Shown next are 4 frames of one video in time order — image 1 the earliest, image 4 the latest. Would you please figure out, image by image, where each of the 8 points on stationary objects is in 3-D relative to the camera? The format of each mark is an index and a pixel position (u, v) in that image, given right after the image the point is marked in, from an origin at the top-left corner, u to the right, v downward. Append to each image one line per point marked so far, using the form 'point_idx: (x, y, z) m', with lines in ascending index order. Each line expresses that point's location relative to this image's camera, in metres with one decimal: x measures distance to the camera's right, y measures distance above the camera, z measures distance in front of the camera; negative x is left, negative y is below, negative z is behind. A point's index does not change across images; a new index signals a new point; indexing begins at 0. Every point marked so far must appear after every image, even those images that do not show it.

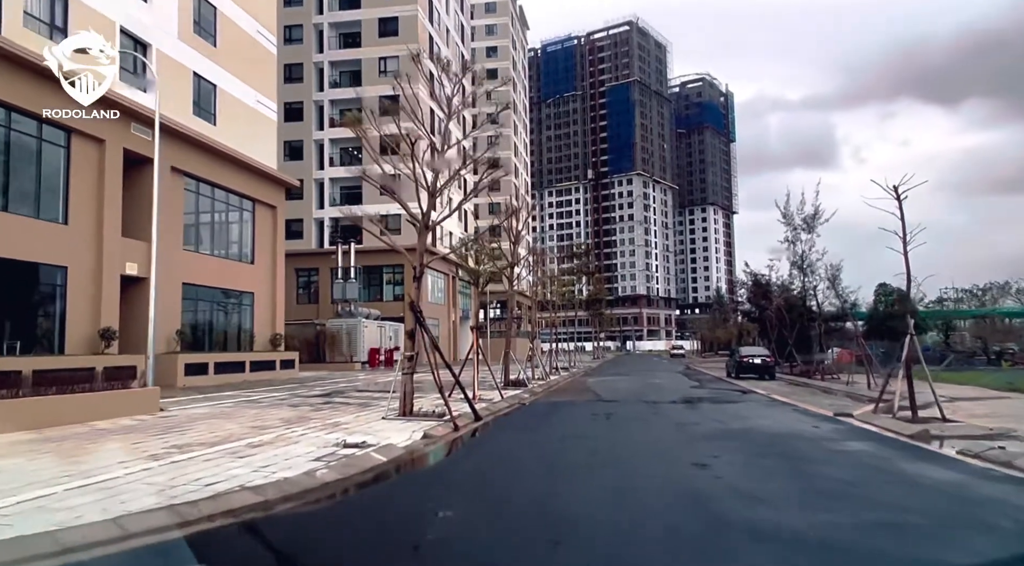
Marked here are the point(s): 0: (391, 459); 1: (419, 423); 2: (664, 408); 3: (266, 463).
0: (-1.7, -2.4, +9.2) m
1: (-1.7, -2.6, +12.3) m
2: (+3.8, -3.1, +16.5) m
3: (-3.0, -2.2, +8.2) m
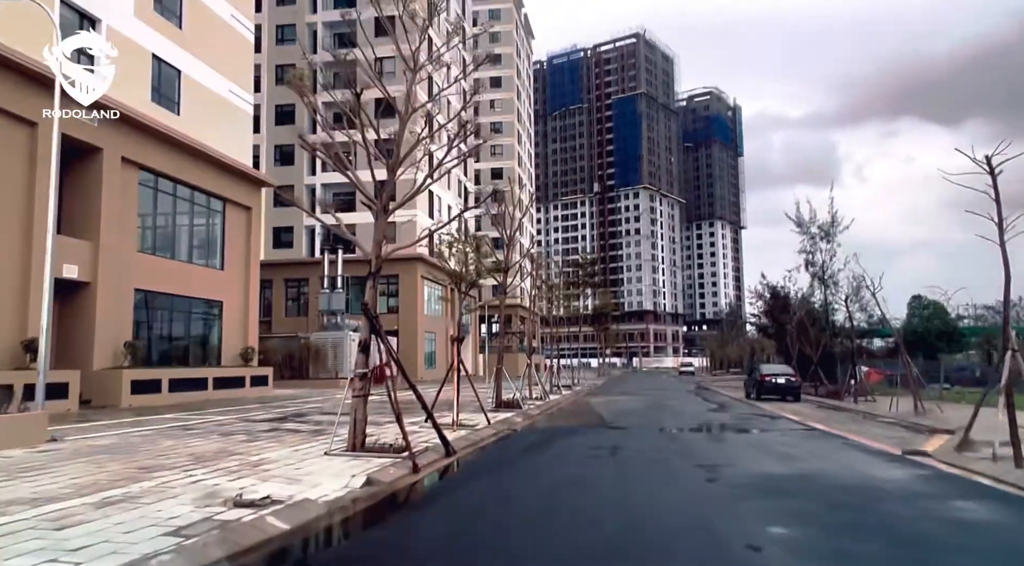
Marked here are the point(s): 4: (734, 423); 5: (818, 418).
0: (-2.0, -2.3, +6.4) m
1: (-2.0, -2.5, +9.4) m
2: (+3.5, -3.2, +13.5) m
3: (-3.3, -2.0, +5.4) m
4: (+5.7, -3.7, +17.5) m
5: (+8.2, -3.6, +18.1) m
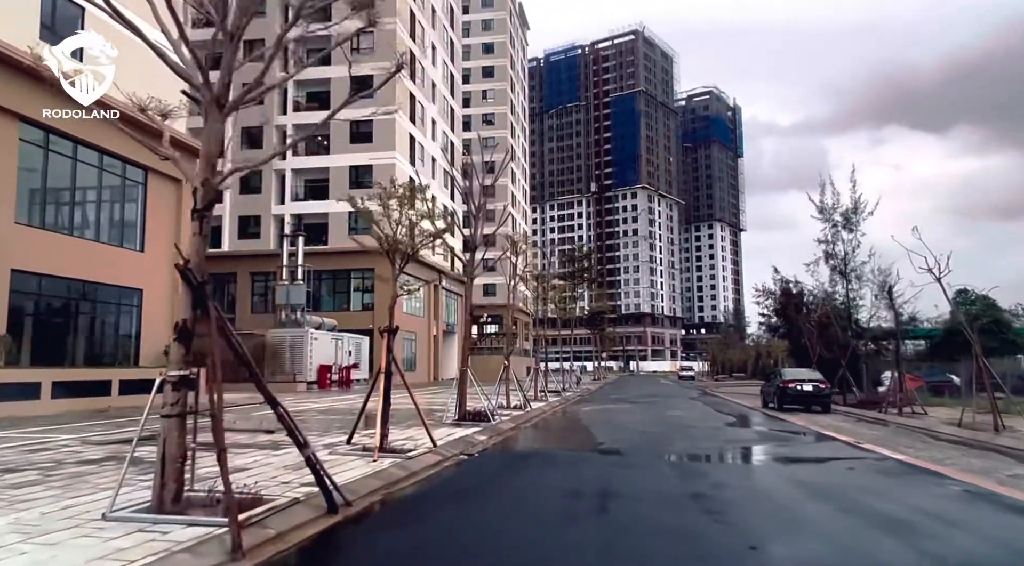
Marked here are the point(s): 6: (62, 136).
0: (-2.7, -1.7, +2.1) m
1: (-2.8, -2.0, +5.2) m
2: (+2.7, -2.7, +9.3) m
3: (-4.1, -1.5, +1.1) m
4: (+4.9, -3.2, +13.2) m
5: (+7.4, -3.2, +13.9) m
6: (-12.9, +4.2, +19.4) m
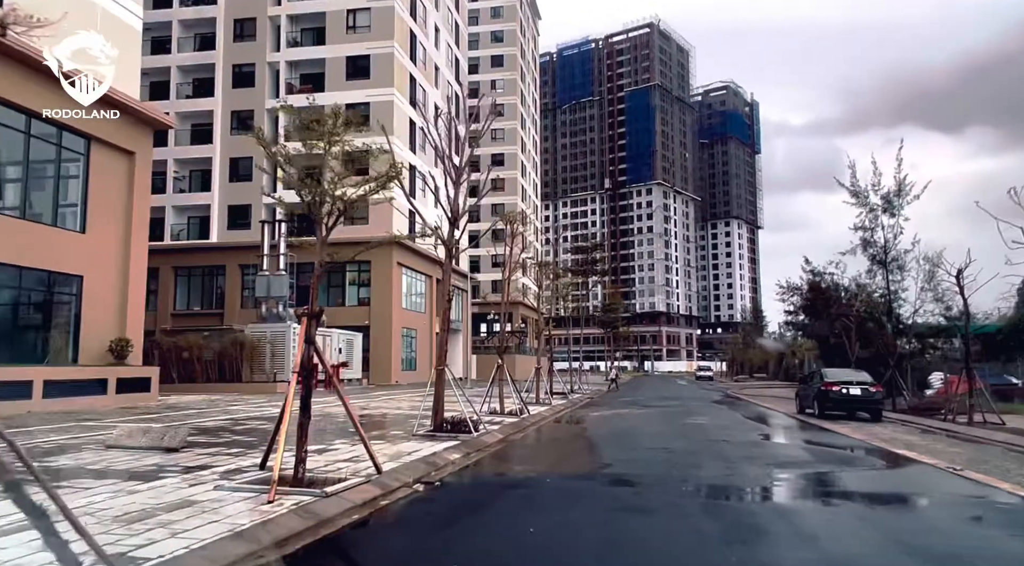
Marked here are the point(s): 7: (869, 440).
0: (-3.3, -1.3, -0.9) m
1: (-3.3, -1.6, +2.2) m
2: (+2.3, -2.3, +6.2) m
3: (-4.7, -1.1, -1.9) m
4: (+4.6, -2.8, +10.0) m
5: (+7.1, -2.8, +10.6) m
6: (-13.0, +4.6, +16.6) m
7: (+7.7, -3.4, +14.6) m
